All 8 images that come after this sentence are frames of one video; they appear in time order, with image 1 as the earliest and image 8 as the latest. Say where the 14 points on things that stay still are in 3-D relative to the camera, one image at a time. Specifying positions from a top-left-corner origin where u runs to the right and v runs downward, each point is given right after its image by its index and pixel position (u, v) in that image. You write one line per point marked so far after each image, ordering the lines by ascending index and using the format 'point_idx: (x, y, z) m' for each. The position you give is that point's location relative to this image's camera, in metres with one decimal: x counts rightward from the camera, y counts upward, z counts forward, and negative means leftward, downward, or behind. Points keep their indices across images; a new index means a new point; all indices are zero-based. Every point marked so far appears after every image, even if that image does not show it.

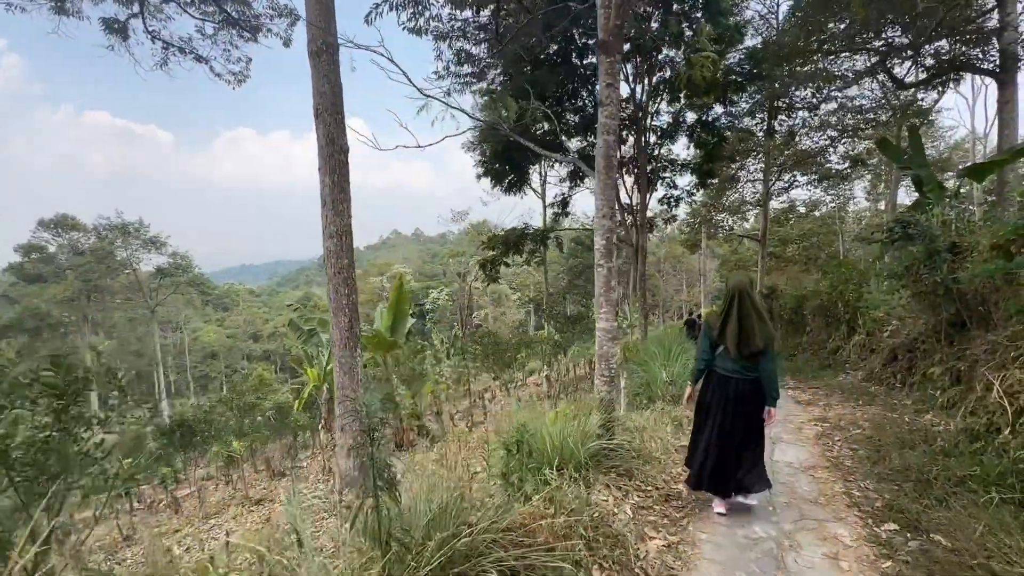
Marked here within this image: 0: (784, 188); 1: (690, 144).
0: (+9.4, +3.4, +16.2) m
1: (+4.5, +3.6, +11.8) m
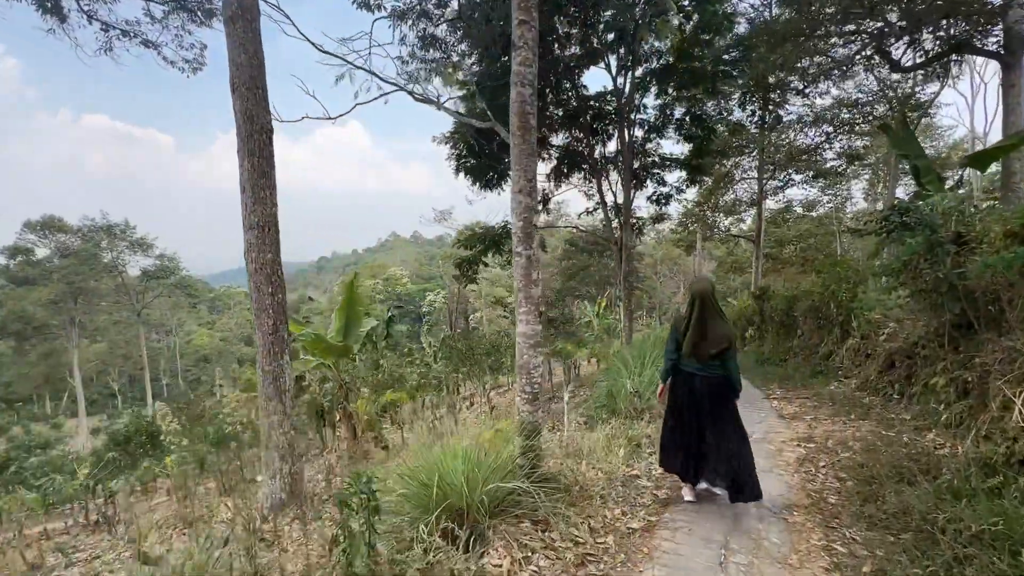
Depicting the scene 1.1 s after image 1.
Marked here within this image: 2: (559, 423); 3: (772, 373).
0: (+9.0, +3.4, +15.7) m
1: (+4.1, +3.6, +11.3) m
2: (+0.5, -1.6, +5.5) m
3: (+3.7, -1.3, +6.6) m
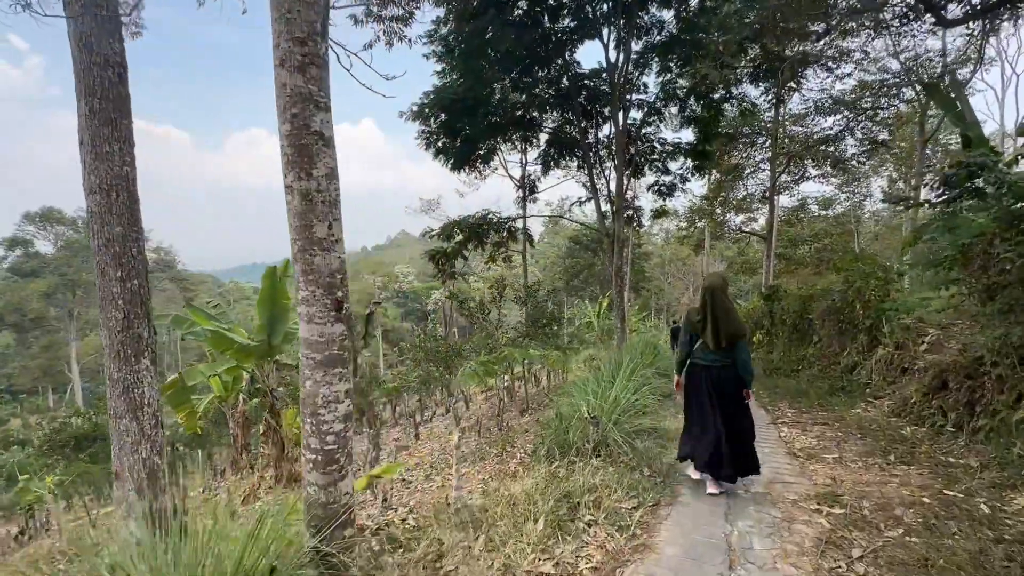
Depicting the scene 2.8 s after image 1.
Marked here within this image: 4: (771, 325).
0: (+8.7, +3.4, +14.5) m
1: (+3.8, +3.6, +10.3) m
2: (0.0, -1.6, +4.5) m
3: (+3.3, -1.2, +5.6) m
4: (+4.5, -0.7, +8.1) m
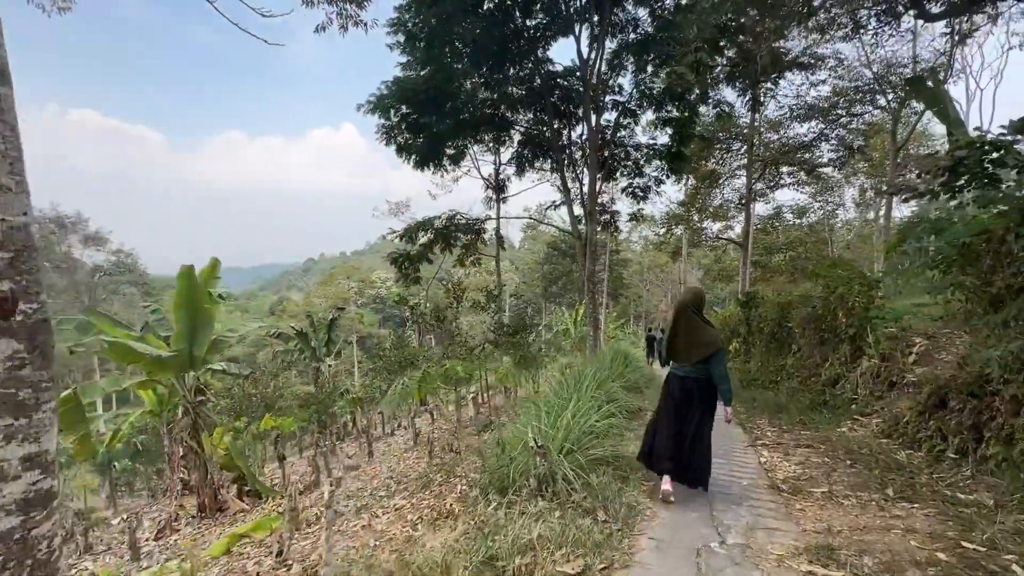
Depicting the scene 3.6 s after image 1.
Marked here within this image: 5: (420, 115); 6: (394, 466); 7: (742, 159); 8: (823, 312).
0: (+7.9, +3.1, +14.5) m
1: (+3.1, +3.5, +10.0) m
2: (-0.4, -1.6, +4.0) m
3: (+2.8, -1.3, +5.2) m
4: (+3.9, -0.8, +7.8) m
5: (-1.8, +3.3, +8.9) m
6: (-1.3, -2.0, +5.1) m
7: (+6.9, +3.8, +14.0) m
8: (+3.4, -0.3, +5.1) m
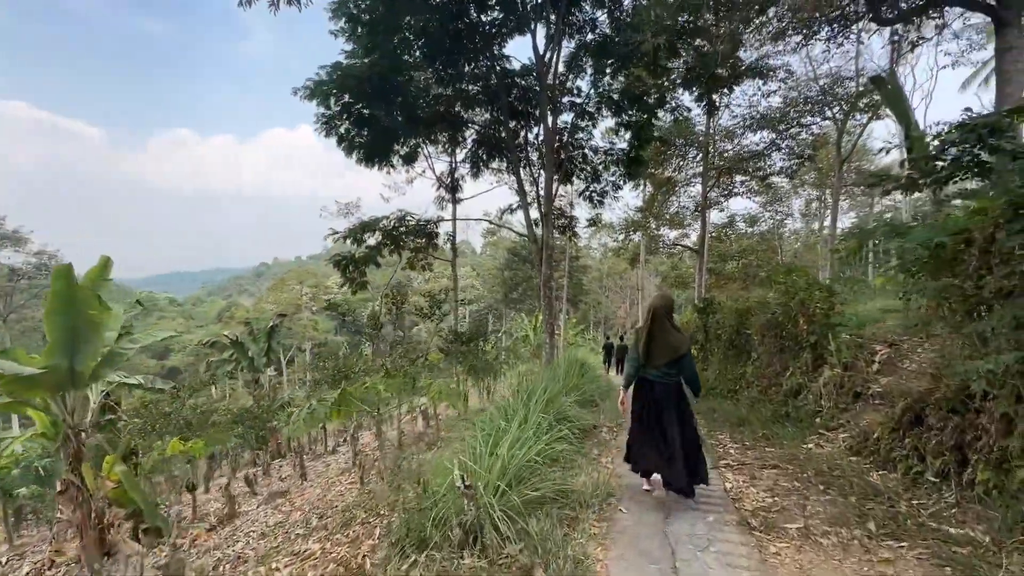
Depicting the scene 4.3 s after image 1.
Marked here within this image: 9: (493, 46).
0: (+6.6, +2.9, +14.7) m
1: (+2.2, +3.3, +9.8) m
2: (-0.8, -1.6, +3.6) m
3: (+2.3, -1.4, +5.0) m
4: (+3.2, -0.9, +7.7) m
5: (-2.6, +3.2, +8.3) m
6: (-1.8, -2.0, +4.5) m
7: (+5.6, +3.7, +14.1) m
8: (+2.9, -0.3, +5.0) m
9: (-0.4, +4.5, +8.7) m
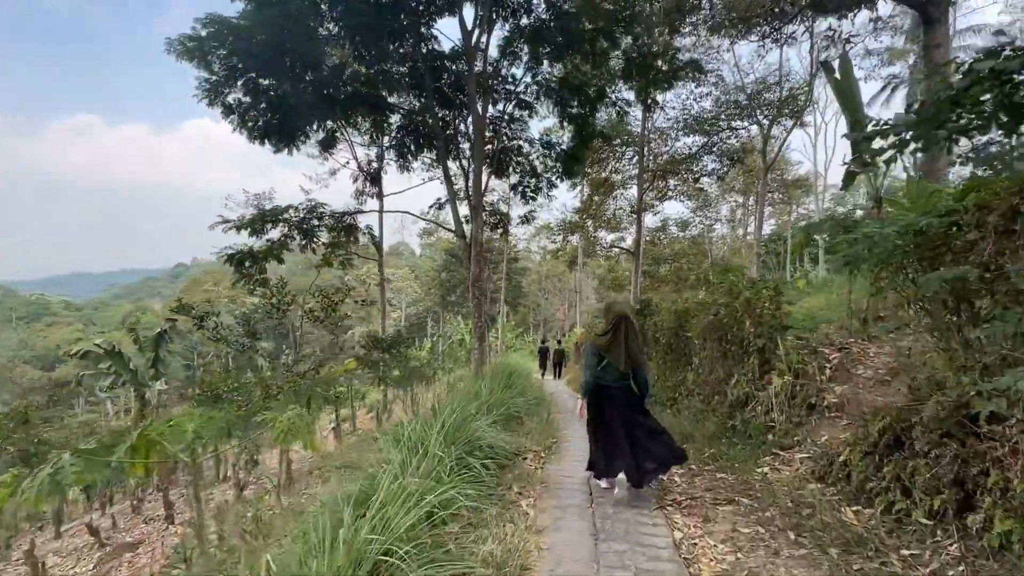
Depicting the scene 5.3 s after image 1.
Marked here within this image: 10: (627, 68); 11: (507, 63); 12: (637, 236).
0: (+4.6, +2.9, +14.7) m
1: (+0.8, +3.3, +9.3) m
2: (-1.4, -1.6, +2.7) m
3: (+1.5, -1.4, +4.5) m
4: (+2.0, -0.9, +7.3) m
5: (-3.8, +3.2, +7.3) m
6: (-2.5, -2.0, +3.6) m
7: (+3.6, +3.6, +14.0) m
8: (+2.1, -0.3, +4.6) m
9: (-1.6, +4.5, +7.9) m
10: (+2.1, +3.9, +8.3) m
11: (-0.1, +4.3, +8.8) m
12: (+4.1, +1.7, +15.3) m
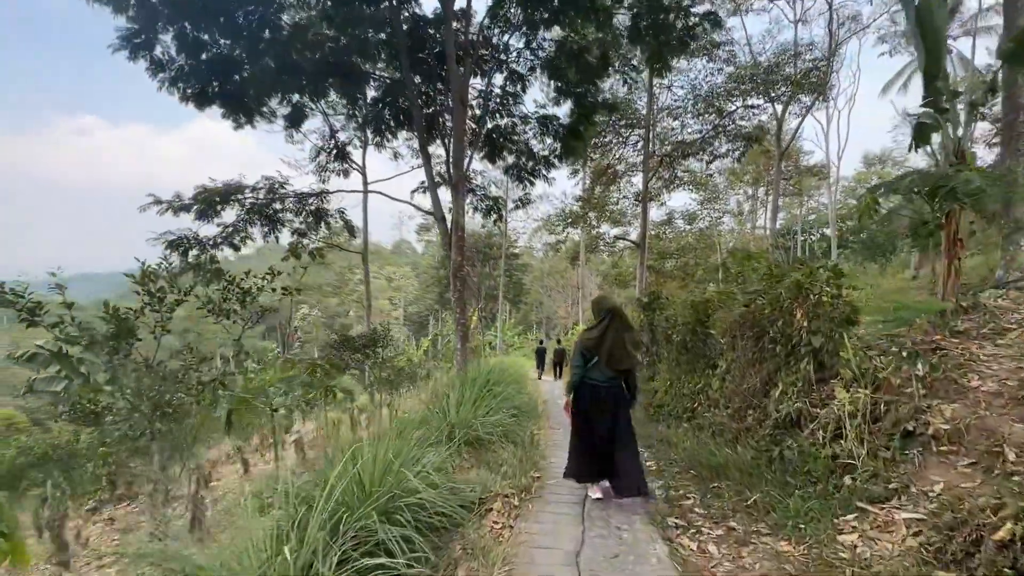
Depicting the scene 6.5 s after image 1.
0: (+4.5, +3.0, +13.7) m
1: (+0.7, +3.5, +8.4) m
2: (-1.6, -1.5, +1.8) m
3: (+1.3, -1.2, +3.6) m
4: (+1.9, -0.7, +6.3) m
5: (-3.9, +3.3, +6.3) m
6: (-2.7, -1.9, +2.7) m
7: (+3.5, +3.8, +13.1) m
8: (+1.9, -0.2, +3.6) m
9: (-1.8, +4.6, +7.0) m
10: (+1.9, +4.0, +7.3) m
11: (-0.3, +4.4, +7.9) m
12: (+4.0, +1.9, +14.3) m
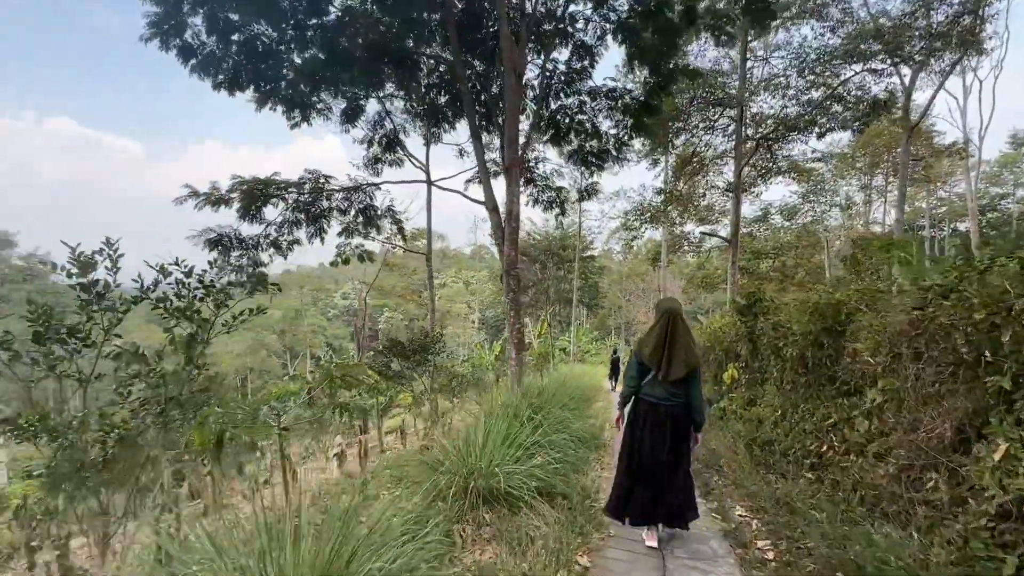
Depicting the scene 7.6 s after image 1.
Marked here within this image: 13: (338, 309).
0: (+6.4, +3.0, +12.0) m
1: (+1.7, +3.4, +7.4) m
2: (-1.6, -1.5, +1.2) m
3: (+1.6, -1.2, +2.5) m
4: (+2.6, -0.7, +5.1) m
5: (-3.1, +3.3, +6.1) m
6: (-2.5, -1.8, +2.2) m
7: (+5.3, +3.7, +11.5) m
8: (+2.2, -0.2, +2.4) m
9: (-0.9, +4.6, +6.4) m
10: (+2.8, +4.0, +6.1) m
11: (+0.7, +4.4, +7.0) m
12: (+6.0, +1.8, +12.7) m
13: (-6.7, -0.8, +18.9) m
